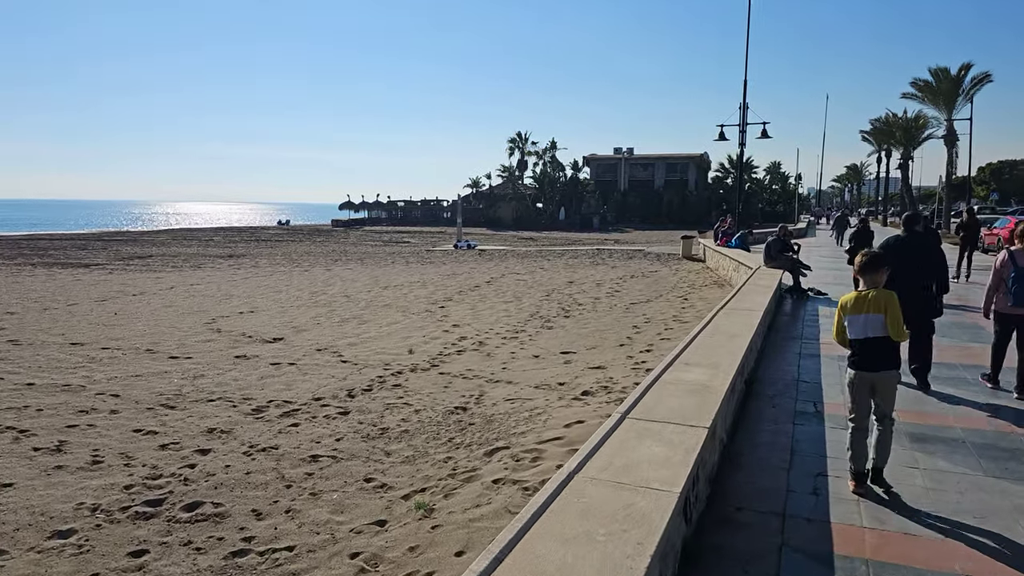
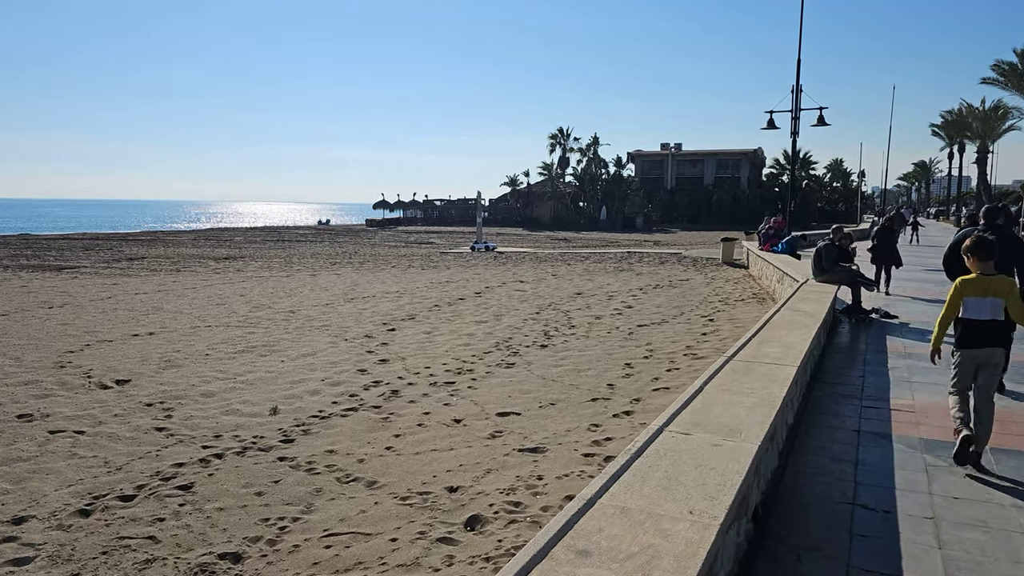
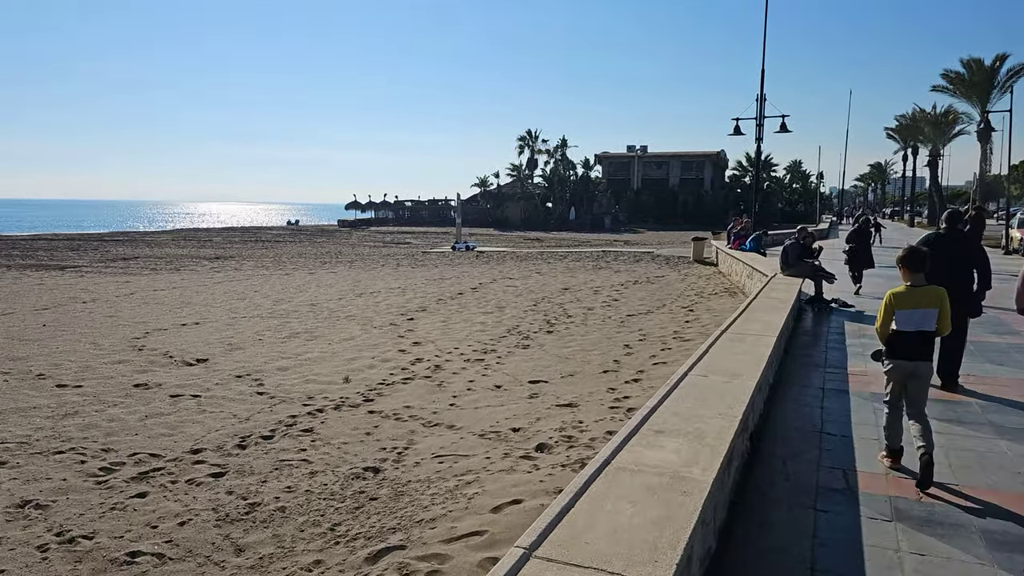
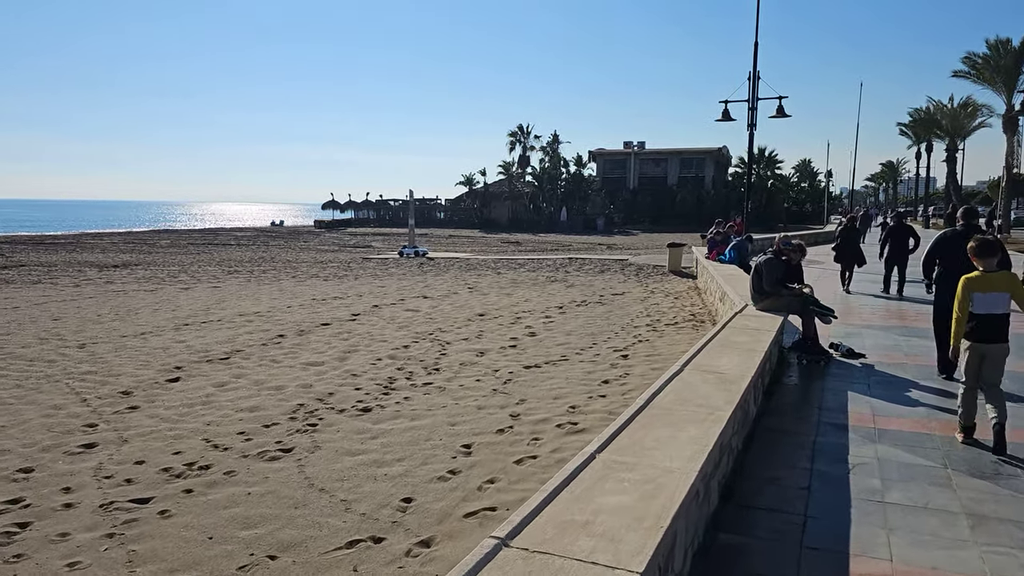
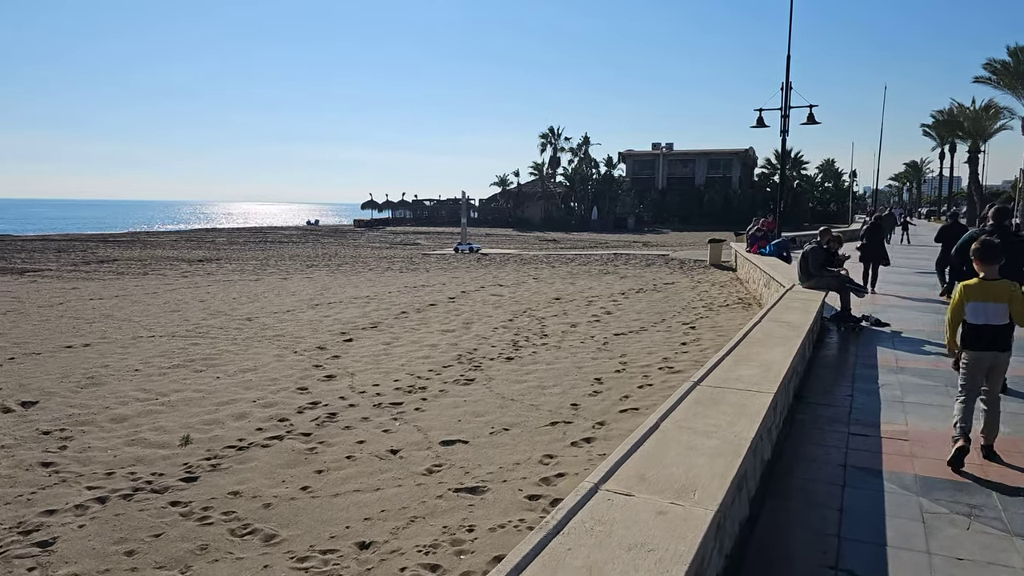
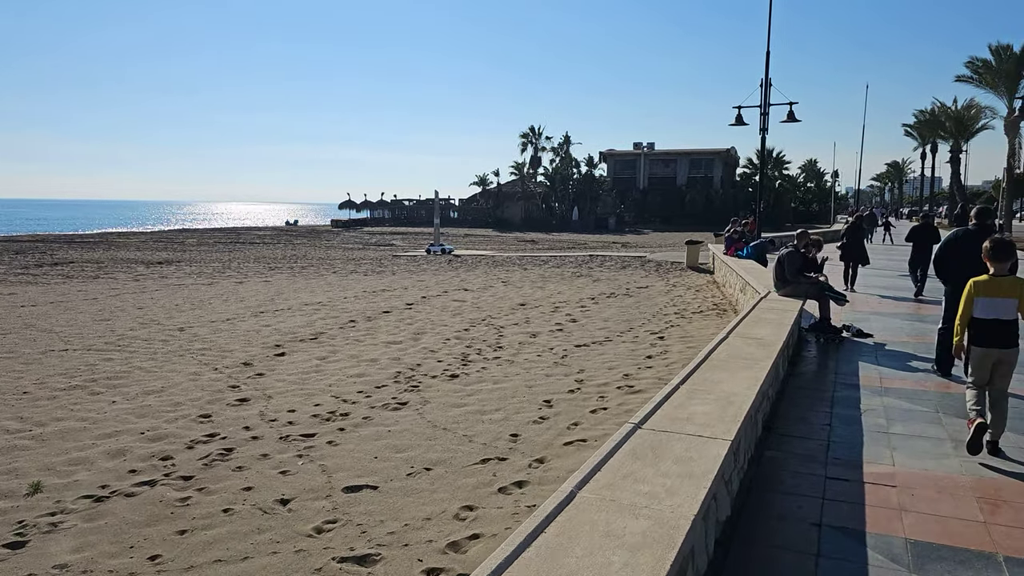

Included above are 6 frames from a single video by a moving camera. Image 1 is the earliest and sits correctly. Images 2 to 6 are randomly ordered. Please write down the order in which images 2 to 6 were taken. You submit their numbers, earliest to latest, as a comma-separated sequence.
3, 2, 5, 6, 4
